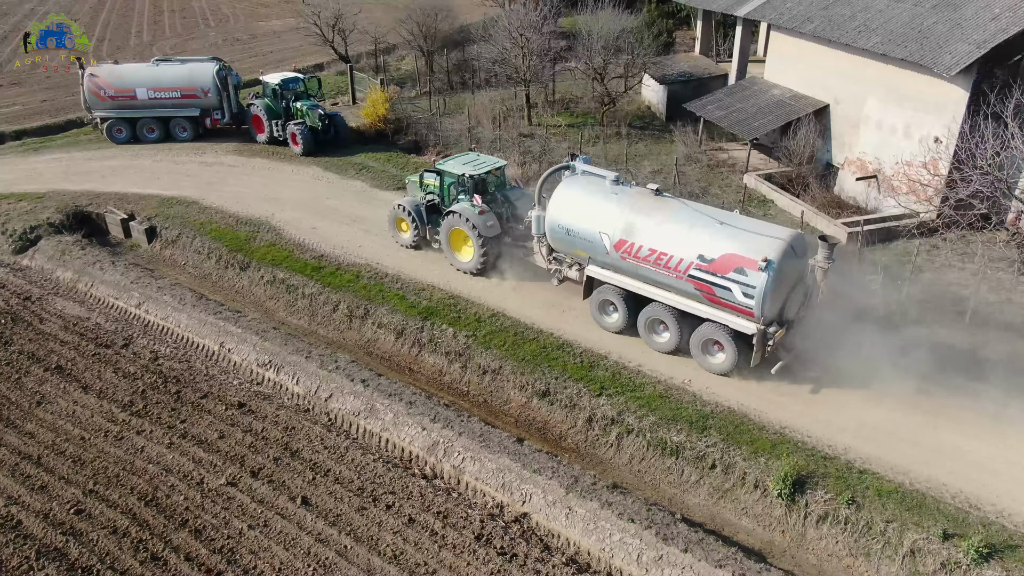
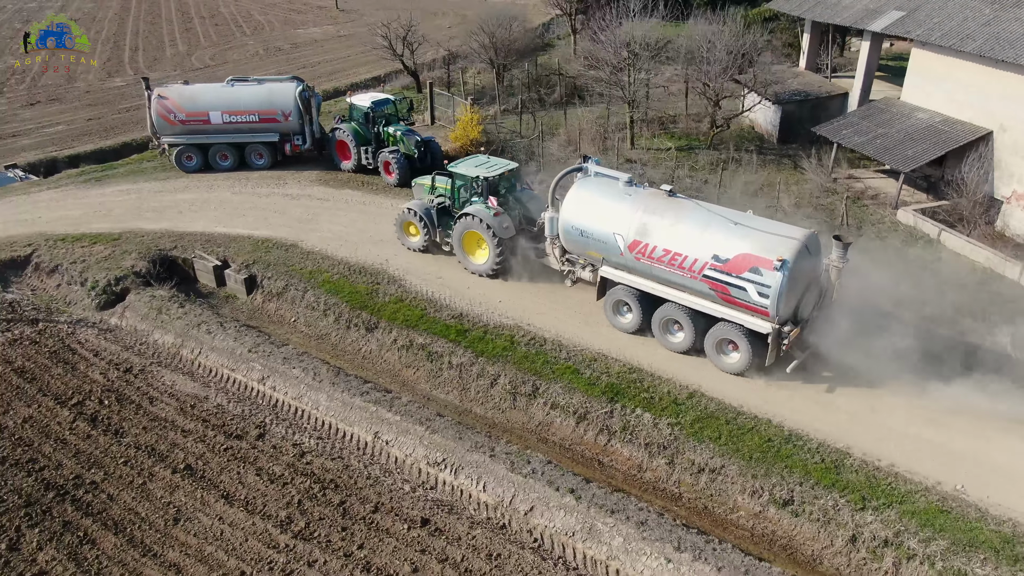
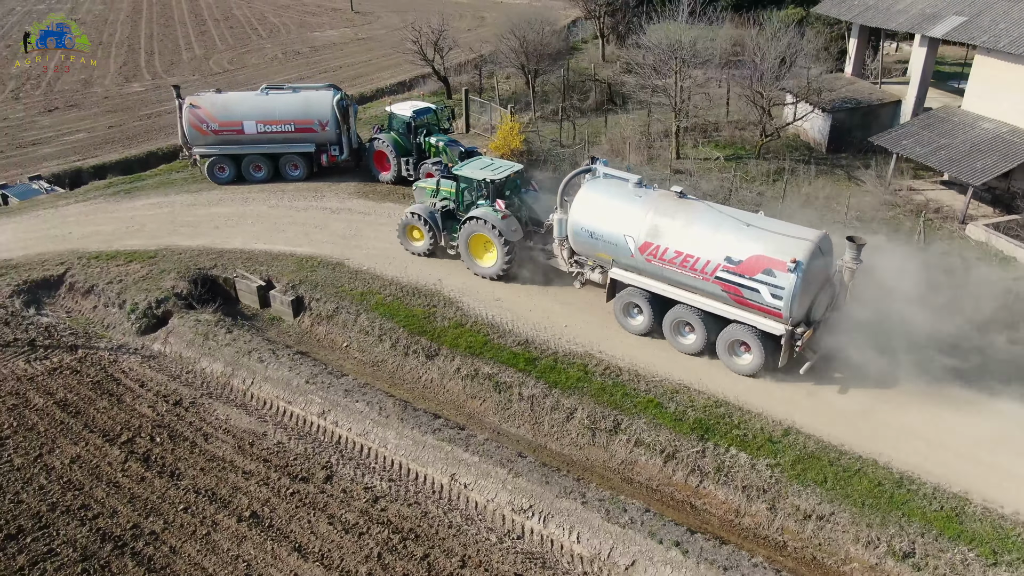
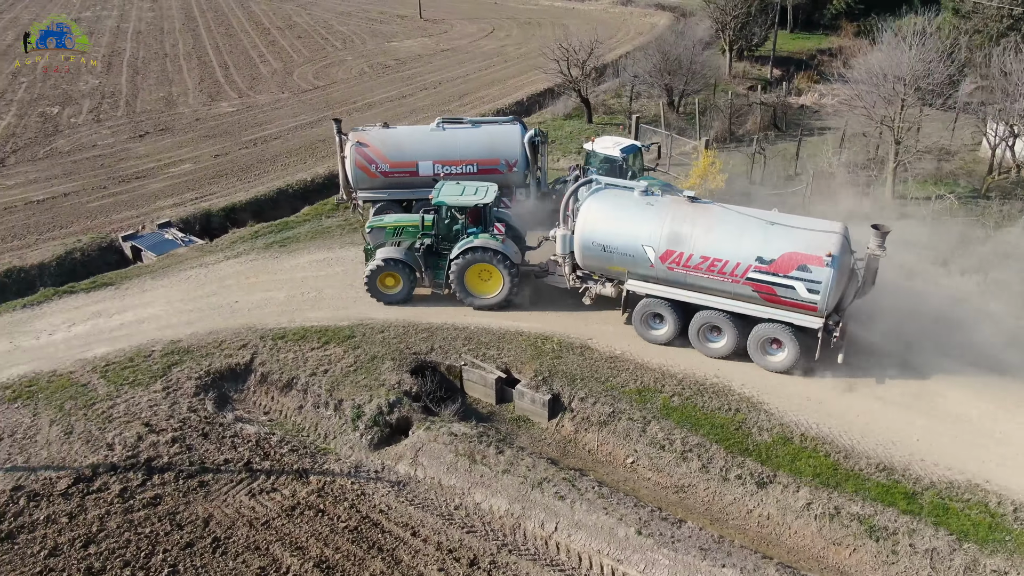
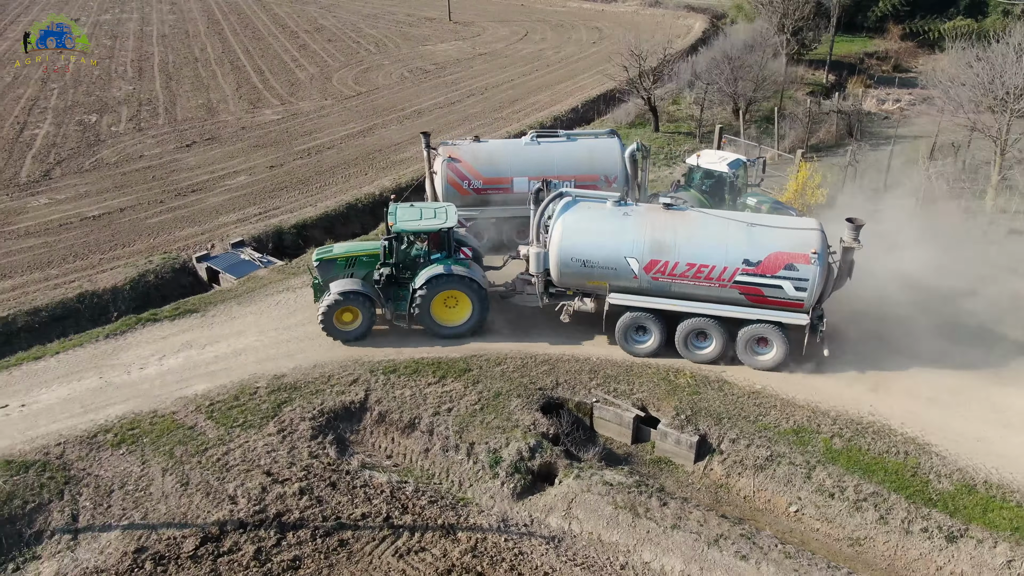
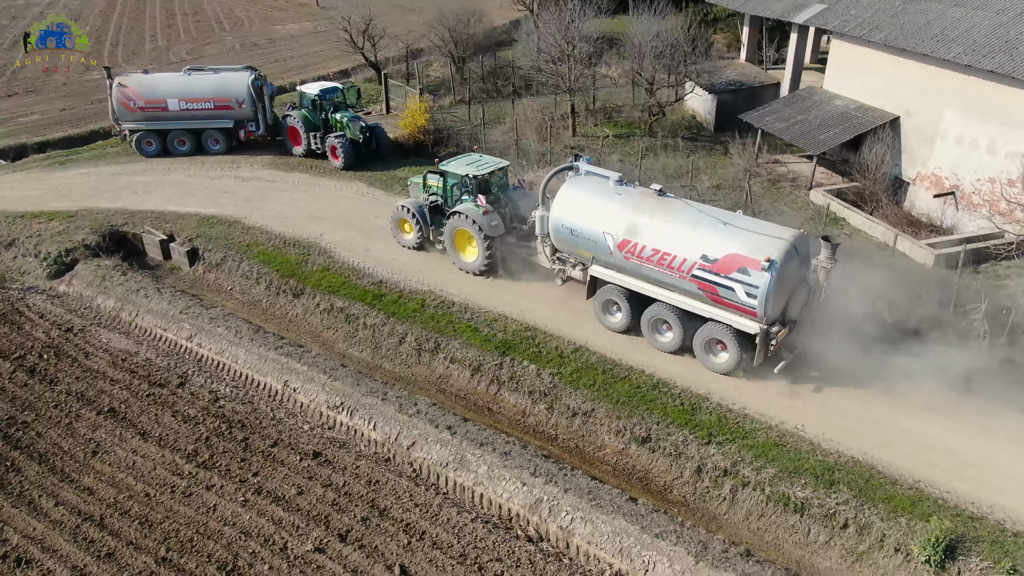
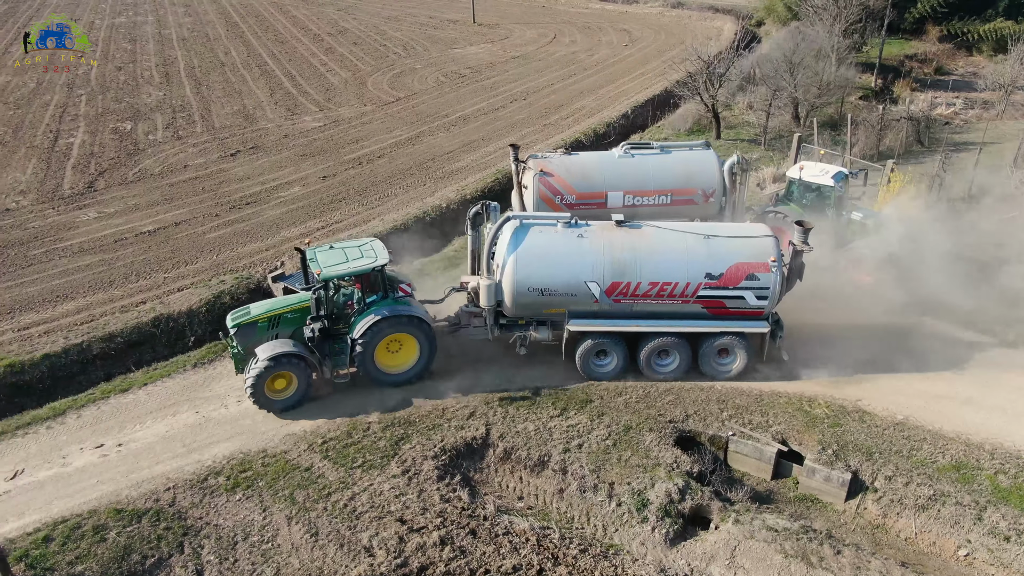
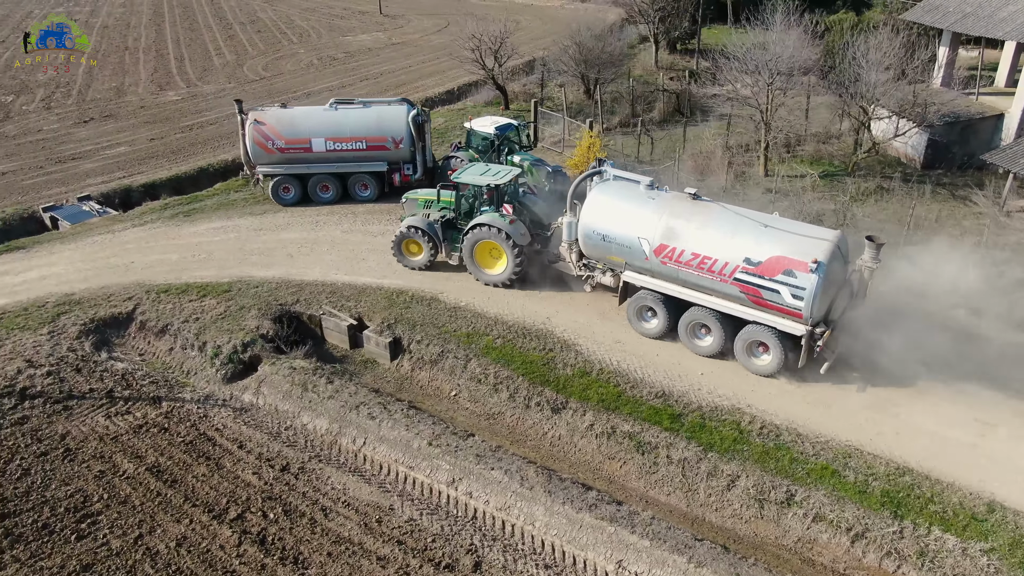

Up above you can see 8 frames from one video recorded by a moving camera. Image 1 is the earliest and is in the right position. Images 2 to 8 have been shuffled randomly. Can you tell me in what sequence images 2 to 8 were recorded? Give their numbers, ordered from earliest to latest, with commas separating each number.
6, 2, 3, 8, 4, 5, 7
